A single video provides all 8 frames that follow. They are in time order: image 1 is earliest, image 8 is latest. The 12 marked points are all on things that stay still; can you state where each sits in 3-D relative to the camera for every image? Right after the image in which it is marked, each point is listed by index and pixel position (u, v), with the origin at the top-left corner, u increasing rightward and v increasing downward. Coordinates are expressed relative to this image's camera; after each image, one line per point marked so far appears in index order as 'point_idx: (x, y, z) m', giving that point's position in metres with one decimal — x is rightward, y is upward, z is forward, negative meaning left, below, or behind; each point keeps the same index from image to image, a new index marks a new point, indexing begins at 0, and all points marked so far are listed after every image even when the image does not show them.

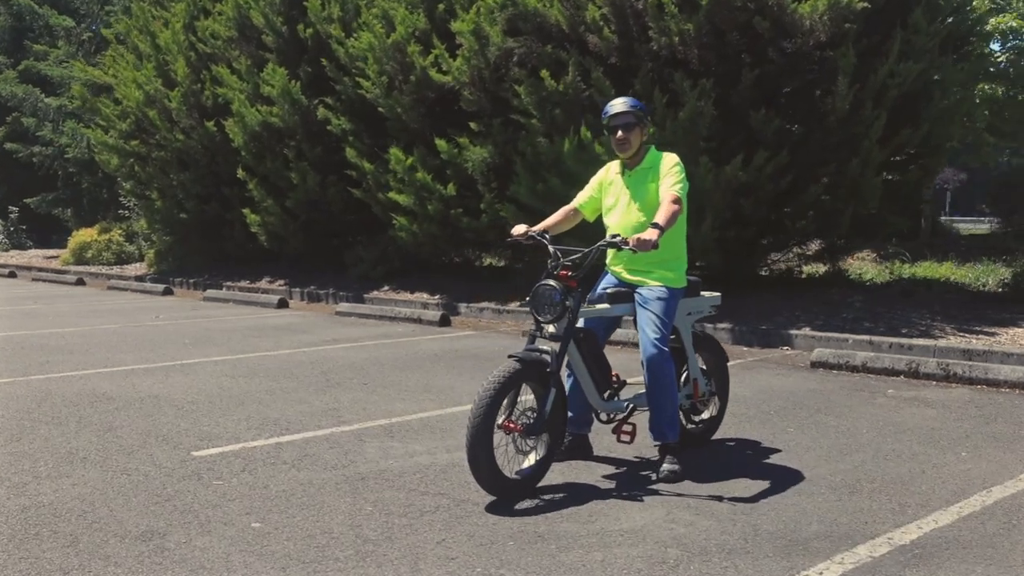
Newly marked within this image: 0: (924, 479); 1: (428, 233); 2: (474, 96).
0: (+1.9, -0.9, +5.0) m
1: (-1.0, +0.6, +12.8) m
2: (-0.4, +2.1, +11.9) m
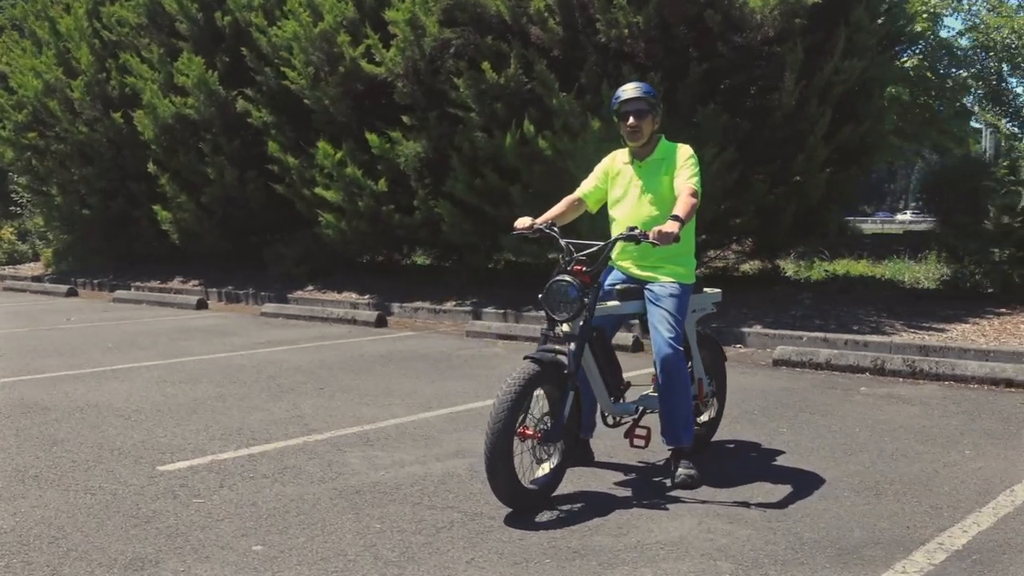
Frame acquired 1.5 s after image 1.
0: (+1.9, -0.8, +4.8) m
1: (-1.7, +0.6, +12.3) m
2: (-1.1, +2.1, +11.5) m
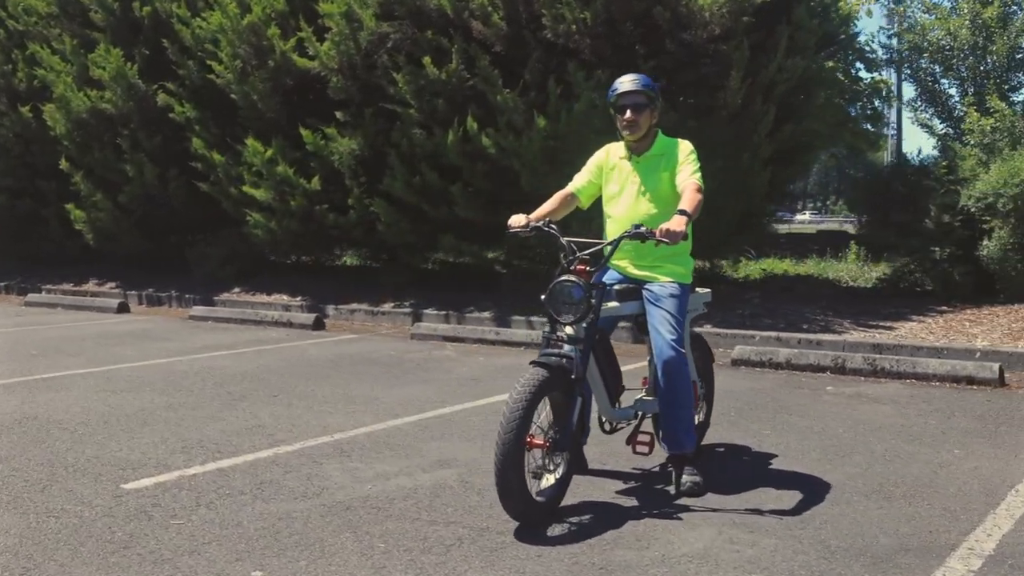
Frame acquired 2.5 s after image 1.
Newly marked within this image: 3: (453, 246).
0: (+1.9, -0.8, +4.8) m
1: (-2.4, +0.6, +11.9) m
2: (-1.7, +2.1, +11.2) m
3: (-0.6, +0.4, +11.1) m
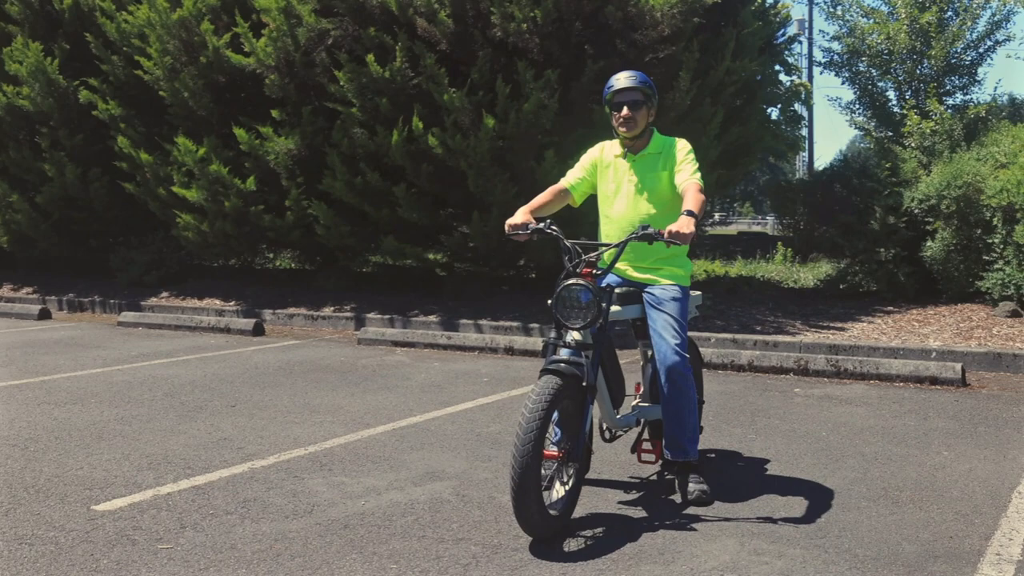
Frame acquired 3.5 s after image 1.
0: (+1.9, -0.8, +4.7) m
1: (-3.0, +0.6, +11.5) m
2: (-2.3, +2.0, +10.8) m
3: (-1.1, +0.4, +10.8) m
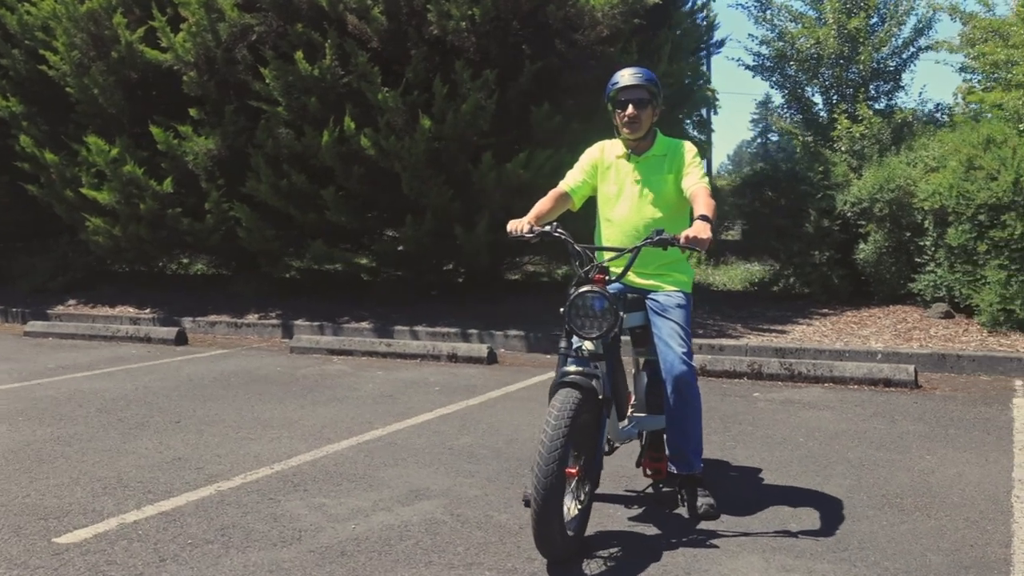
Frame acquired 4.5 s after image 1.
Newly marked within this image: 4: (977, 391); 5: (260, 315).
0: (+1.8, -0.8, +4.7) m
1: (-3.7, +0.5, +10.9) m
2: (-2.9, +2.0, +10.3) m
3: (-1.8, +0.3, +10.4) m
4: (+3.0, -0.7, +7.1) m
5: (-2.4, -0.3, +10.6) m
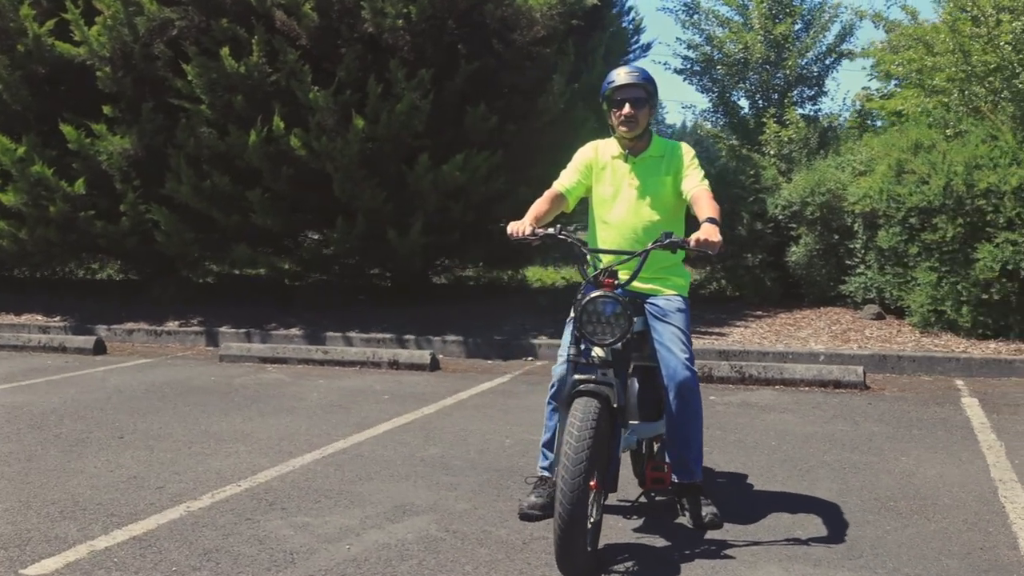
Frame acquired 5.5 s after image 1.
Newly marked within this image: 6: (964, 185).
0: (+1.8, -0.9, +4.7) m
1: (-4.4, +0.4, +10.3) m
2: (-3.5, +1.9, +9.8) m
3: (-2.4, +0.3, +10.0) m
4: (+2.7, -0.7, +7.2) m
5: (-3.0, -0.3, +10.1) m
6: (+3.5, +0.8, +8.5) m
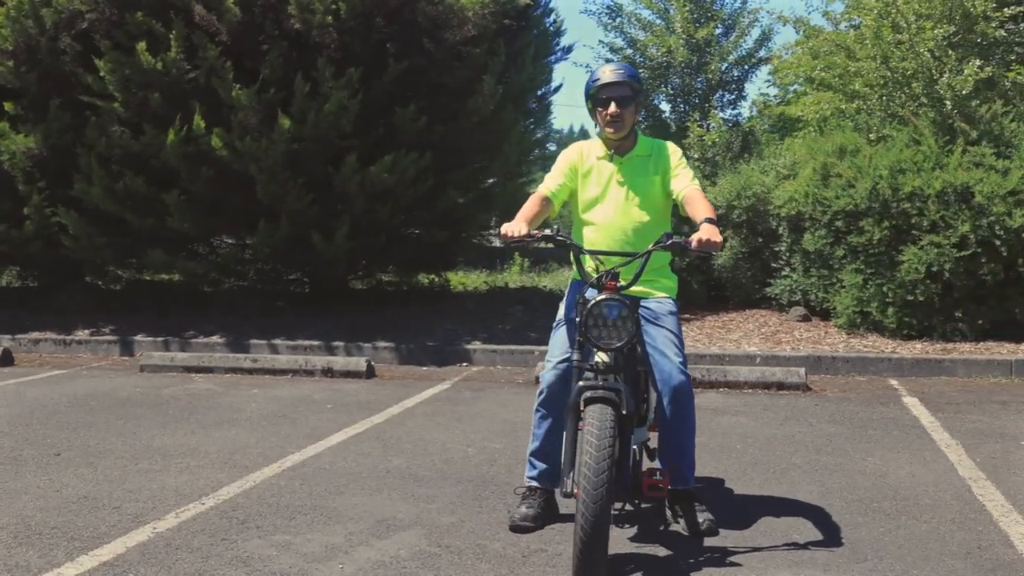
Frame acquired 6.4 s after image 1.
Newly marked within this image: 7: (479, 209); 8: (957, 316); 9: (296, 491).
0: (+1.7, -0.9, +4.7) m
1: (-5.0, +0.4, +9.7) m
2: (-4.2, +1.8, +9.3) m
3: (-3.0, +0.2, +9.6) m
4: (+2.3, -0.7, +7.3) m
5: (-3.7, -0.4, +9.6) m
6: (+3.0, +0.8, +8.7) m
7: (-0.3, +0.7, +10.1) m
8: (+3.5, -0.2, +8.7) m
9: (-0.9, -0.9, +4.7) m
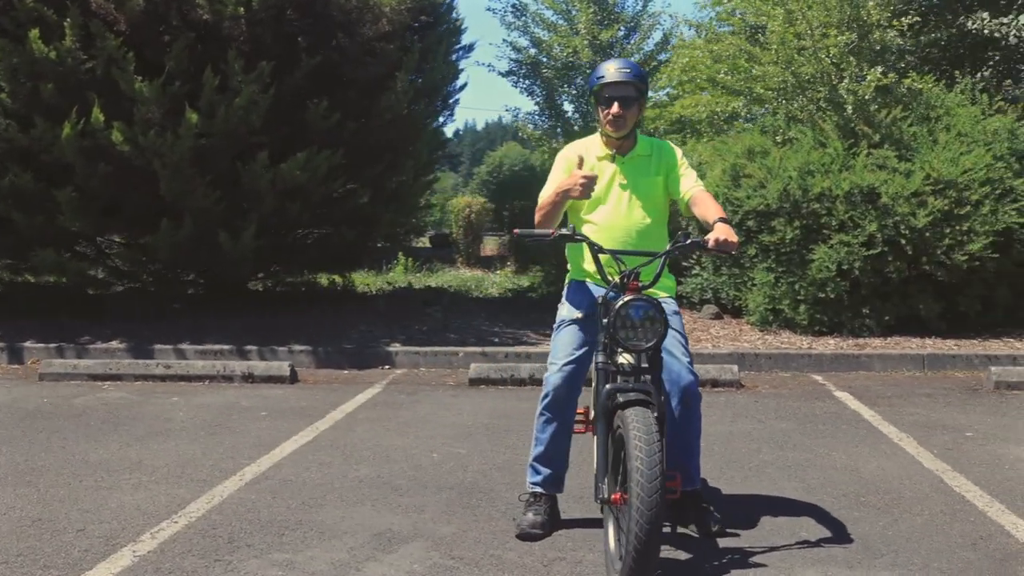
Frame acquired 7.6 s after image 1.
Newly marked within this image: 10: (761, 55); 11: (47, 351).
0: (+1.6, -0.9, +4.8) m
1: (-5.7, +0.3, +8.8) m
2: (-4.8, +1.8, +8.5) m
3: (-3.7, +0.2, +9.0) m
4: (+1.9, -0.7, +7.4) m
5: (-4.3, -0.4, +8.9) m
6: (+2.3, +0.8, +8.9) m
7: (-1.1, +0.7, +9.9) m
8: (+2.9, -0.2, +9.0) m
9: (-1.0, -0.9, +4.5) m
10: (+2.3, +2.2, +10.6) m
11: (-3.6, -0.5, +8.6) m
